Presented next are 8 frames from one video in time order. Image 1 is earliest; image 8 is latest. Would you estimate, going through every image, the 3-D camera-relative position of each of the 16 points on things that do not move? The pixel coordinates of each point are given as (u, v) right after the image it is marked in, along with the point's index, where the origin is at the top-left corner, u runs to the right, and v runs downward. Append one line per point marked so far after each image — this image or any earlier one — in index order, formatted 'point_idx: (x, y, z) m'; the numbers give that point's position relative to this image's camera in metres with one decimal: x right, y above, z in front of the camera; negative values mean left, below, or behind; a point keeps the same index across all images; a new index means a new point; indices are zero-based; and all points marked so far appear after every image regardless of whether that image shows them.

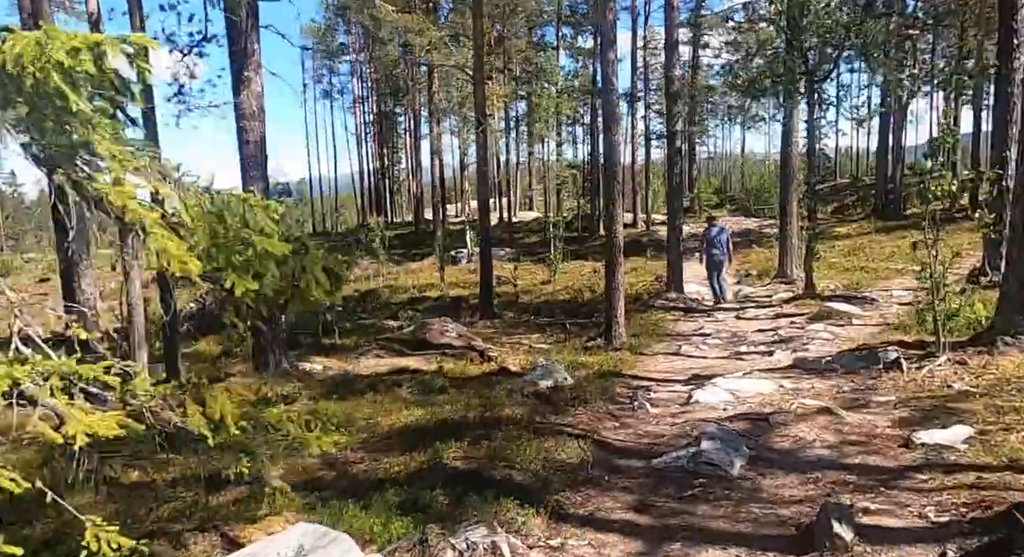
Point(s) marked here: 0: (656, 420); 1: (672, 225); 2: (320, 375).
0: (+1.2, -1.2, +6.7) m
1: (+3.6, +1.2, +17.8) m
2: (-2.5, -1.2, +10.0) m
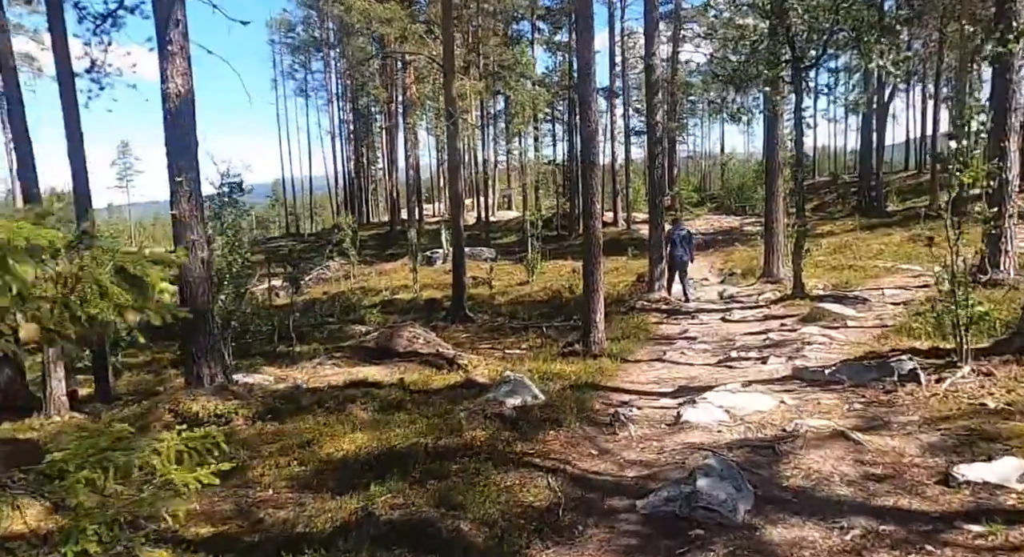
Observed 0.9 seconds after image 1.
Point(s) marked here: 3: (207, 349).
0: (+0.9, -1.2, +5.7) m
1: (+3.0, +1.2, +16.9) m
2: (-2.8, -1.3, +9.0) m
3: (-3.3, -0.8, +8.5) m
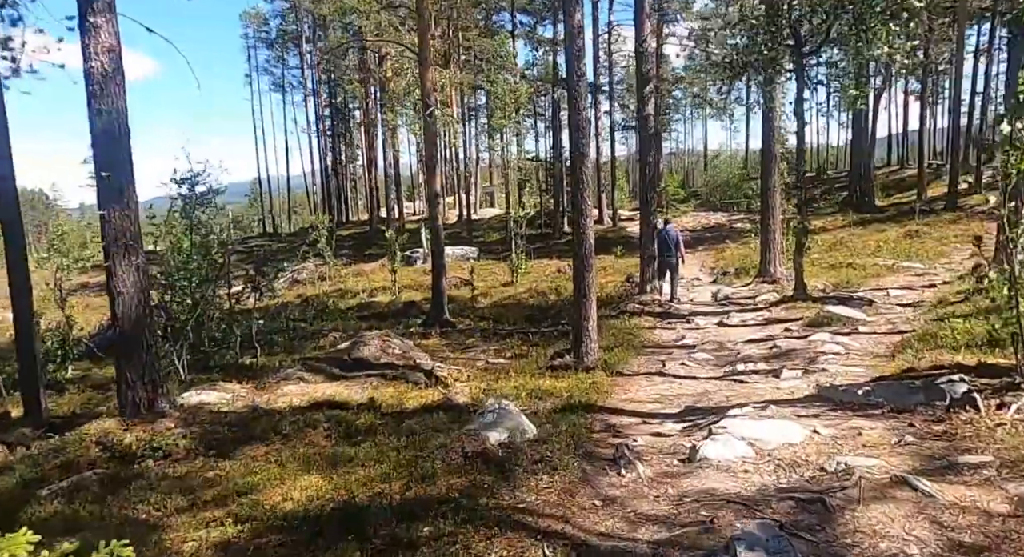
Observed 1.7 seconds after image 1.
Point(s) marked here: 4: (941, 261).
0: (+0.8, -1.3, +4.7) m
1: (+2.7, +1.2, +16.0) m
2: (-3.0, -1.4, +7.9) m
3: (-3.5, -0.9, +7.4) m
4: (+10.2, +0.4, +18.7) m
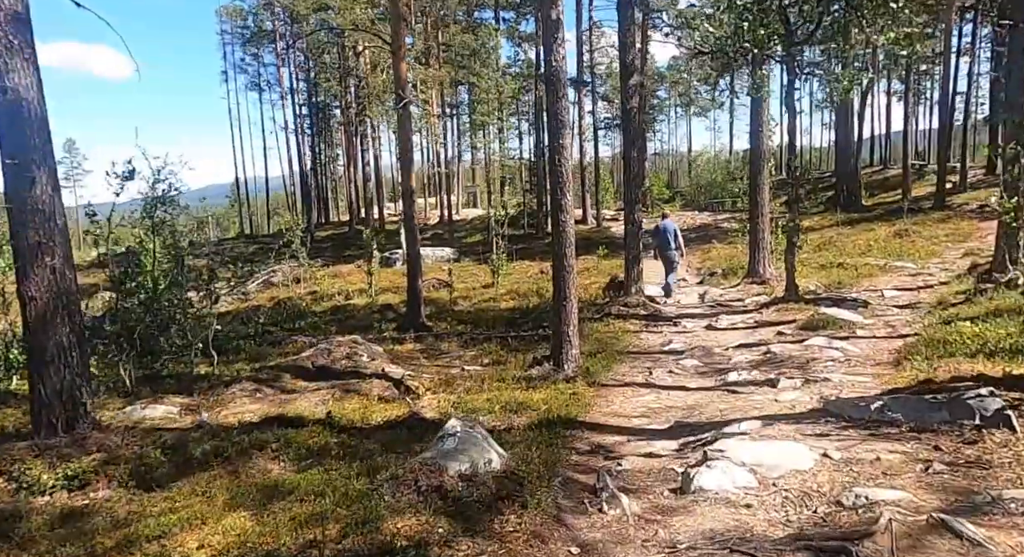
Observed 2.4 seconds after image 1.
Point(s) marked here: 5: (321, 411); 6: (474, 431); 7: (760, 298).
0: (+0.6, -1.3, +4.0) m
1: (+2.3, +1.2, +15.3) m
2: (-3.3, -1.4, +7.1) m
3: (-3.7, -0.9, +6.6) m
4: (+9.7, +0.4, +18.2) m
5: (-2.0, -1.4, +8.1) m
6: (-0.3, -1.0, +5.5) m
7: (+4.8, -0.4, +15.1) m
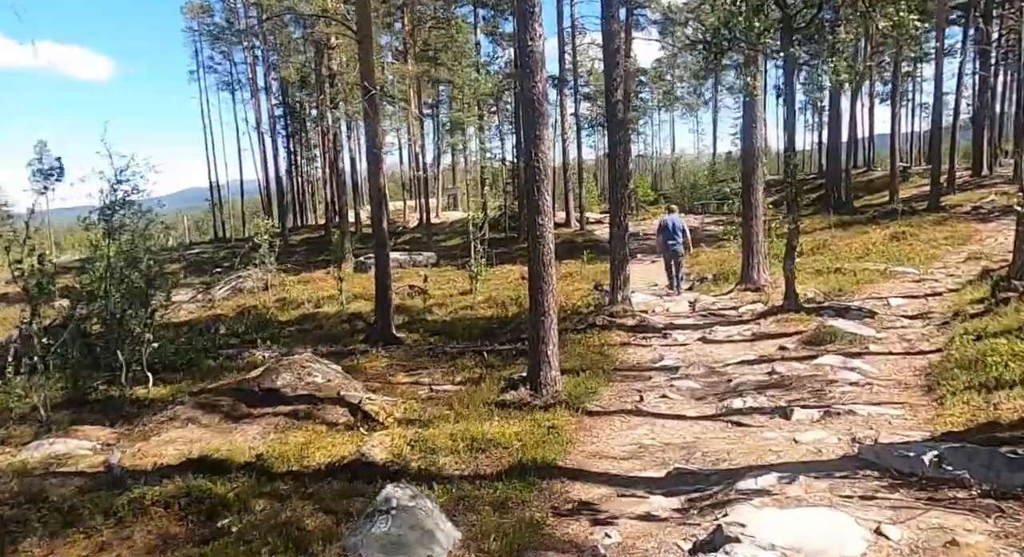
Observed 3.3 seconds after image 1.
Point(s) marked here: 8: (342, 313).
0: (+0.5, -1.4, +2.8) m
1: (+1.8, +1.0, +14.1) m
2: (-3.5, -1.5, +5.9) m
3: (-4.0, -1.0, +5.4) m
4: (+9.2, +0.3, +17.2) m
5: (-2.2, -1.5, +6.9) m
6: (-0.5, -1.1, +4.3) m
7: (+4.3, -0.5, +14.0) m
8: (-4.1, -0.8, +19.1) m
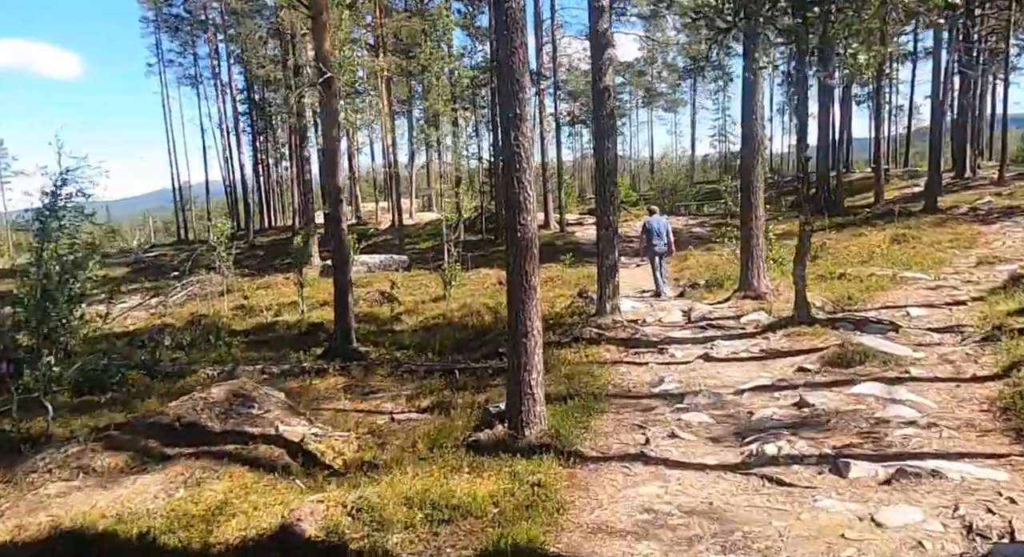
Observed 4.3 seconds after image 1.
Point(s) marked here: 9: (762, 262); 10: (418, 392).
0: (+0.4, -1.5, +1.2) m
1: (+1.4, +0.9, +12.6) m
2: (-3.7, -1.6, +4.2) m
3: (-4.1, -1.1, +3.7) m
4: (+8.7, +0.2, +15.9) m
5: (-2.4, -1.6, +5.3) m
6: (-0.6, -1.2, +2.7) m
7: (+4.0, -0.6, +12.6) m
8: (-4.7, -1.0, +17.4) m
9: (+4.6, +0.3, +14.3) m
10: (-1.2, -1.5, +10.3) m
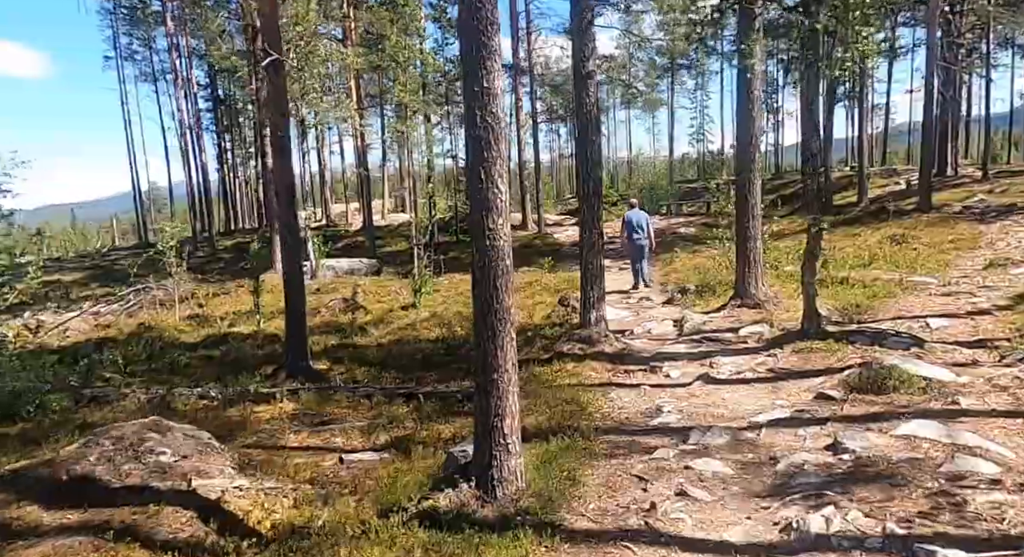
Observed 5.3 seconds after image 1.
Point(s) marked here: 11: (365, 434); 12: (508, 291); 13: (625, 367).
0: (+0.3, -1.6, -0.2) m
1: (+1.1, +0.8, +11.2) m
2: (-3.8, -1.8, +2.7) m
3: (-4.3, -1.3, +2.1) m
4: (+8.3, +0.1, +14.7) m
5: (-2.6, -1.7, +3.8) m
6: (-0.7, -1.4, +1.3) m
7: (+3.6, -0.7, +11.3) m
8: (-5.2, -1.1, +15.9) m
9: (+4.1, +0.2, +13.0) m
10: (-1.5, -1.6, +8.9) m
11: (-1.6, -1.7, +8.5) m
12: (0.0, -0.1, +5.3) m
13: (+1.5, -1.1, +10.1) m
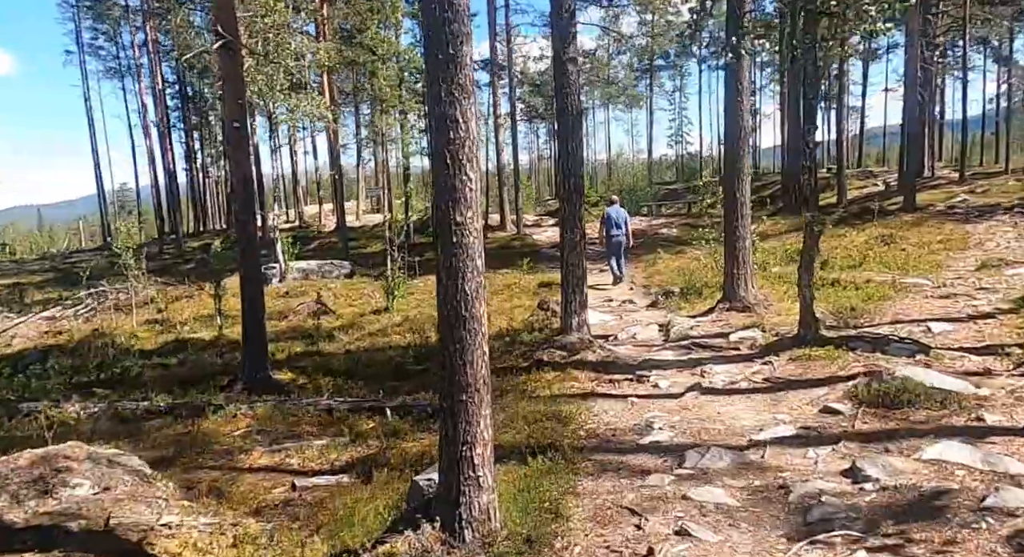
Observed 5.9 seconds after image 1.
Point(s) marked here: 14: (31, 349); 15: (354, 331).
0: (+0.3, -1.6, -0.9) m
1: (+0.7, +0.8, +10.5) m
2: (-3.9, -1.8, +1.8) m
3: (-4.3, -1.3, +1.2) m
4: (+7.8, +0.1, +14.1) m
5: (-2.7, -1.8, +2.9) m
6: (-0.7, -1.4, +0.5) m
7: (+3.3, -0.7, +10.6) m
8: (-5.6, -1.2, +15.0) m
9: (+3.8, +0.2, +12.4) m
10: (-1.8, -1.6, +8.0) m
11: (-1.8, -1.7, +7.6) m
12: (-0.2, -0.1, +4.6) m
13: (+1.2, -1.2, +9.3) m
14: (-9.5, -1.4, +15.6) m
15: (-2.9, -1.0, +14.6) m
